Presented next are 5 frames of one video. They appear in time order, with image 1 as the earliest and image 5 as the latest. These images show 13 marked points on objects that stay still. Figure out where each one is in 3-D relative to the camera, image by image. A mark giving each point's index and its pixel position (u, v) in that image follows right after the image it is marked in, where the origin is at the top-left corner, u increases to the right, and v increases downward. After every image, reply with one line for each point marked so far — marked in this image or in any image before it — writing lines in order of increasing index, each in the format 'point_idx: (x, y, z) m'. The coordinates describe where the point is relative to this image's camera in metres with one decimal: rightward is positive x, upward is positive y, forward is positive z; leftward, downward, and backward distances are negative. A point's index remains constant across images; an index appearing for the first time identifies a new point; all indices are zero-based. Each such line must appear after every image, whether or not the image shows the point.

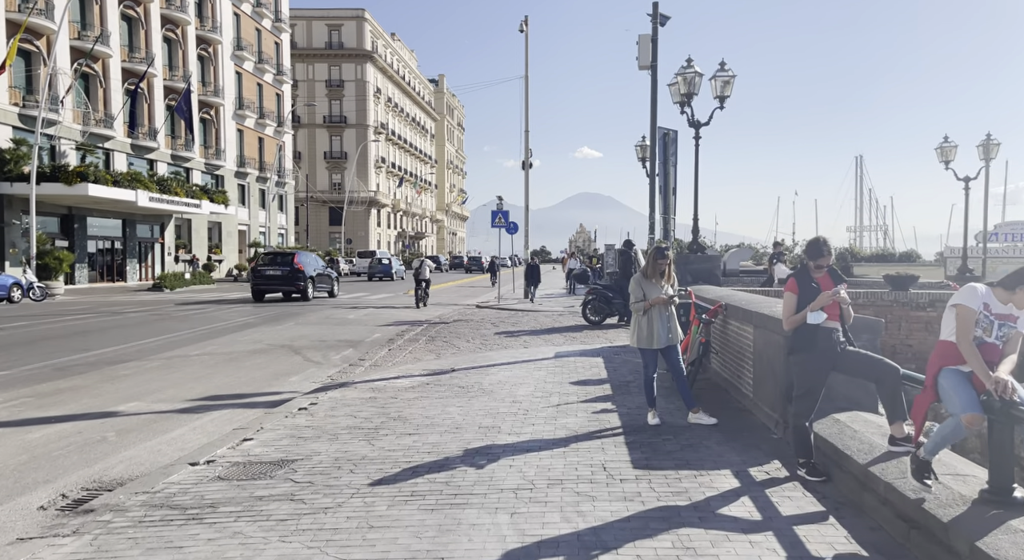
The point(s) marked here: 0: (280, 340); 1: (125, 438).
0: (-4.1, -1.1, +15.9) m
1: (-3.4, -1.4, +8.0) m
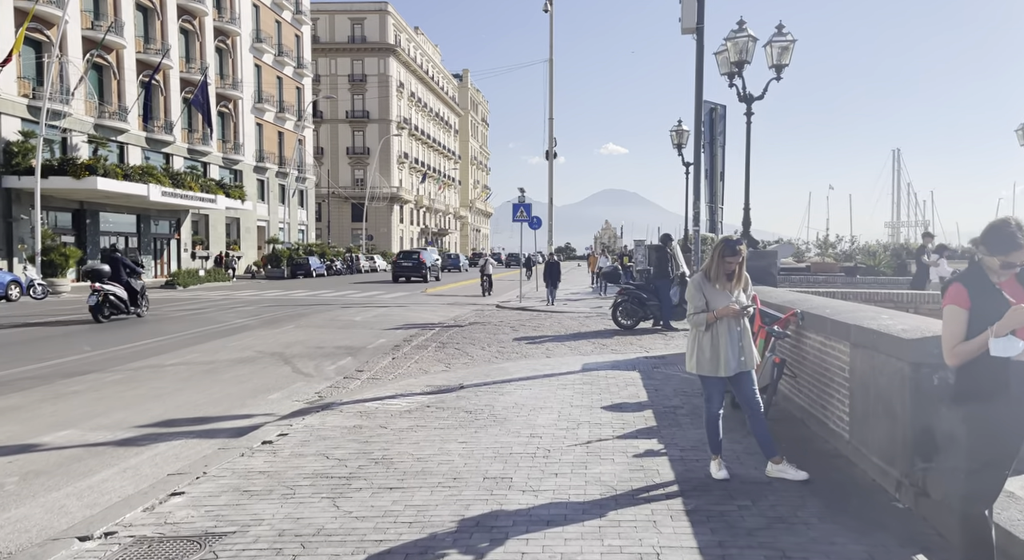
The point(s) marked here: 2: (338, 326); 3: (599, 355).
0: (-3.7, -1.0, +14.1) m
1: (-3.3, -1.4, +6.2) m
2: (-3.3, -0.9, +17.4) m
3: (+1.3, -1.1, +13.3) m
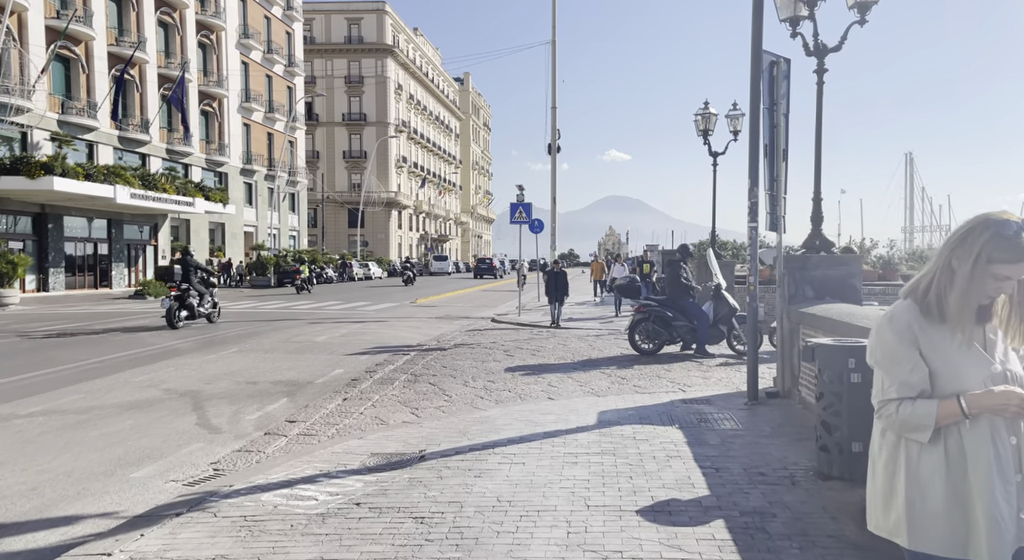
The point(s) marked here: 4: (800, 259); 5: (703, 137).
0: (-3.8, -1.2, +10.7) m
1: (-3.5, -1.5, +2.9) m
2: (-3.4, -1.1, +14.1) m
3: (+1.2, -1.3, +9.9) m
4: (+3.2, +0.2, +9.9) m
5: (+4.0, +3.0, +18.9) m
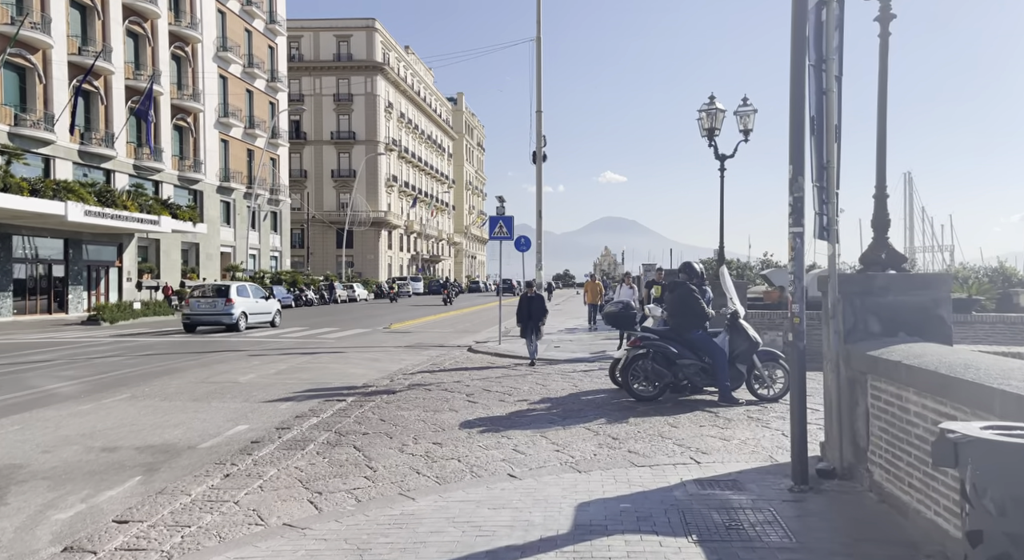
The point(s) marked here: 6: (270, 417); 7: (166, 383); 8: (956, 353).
0: (-4.3, -1.5, +7.8) m
1: (-3.9, -1.6, 0.0) m
2: (-3.9, -1.4, +11.2) m
3: (+0.7, -1.5, +7.0) m
4: (+2.7, 0.0, +7.1) m
5: (+3.5, +2.6, +16.1) m
6: (-2.7, -1.5, +10.0) m
7: (-4.7, -1.4, +12.3) m
8: (+2.8, -0.5, +5.6) m
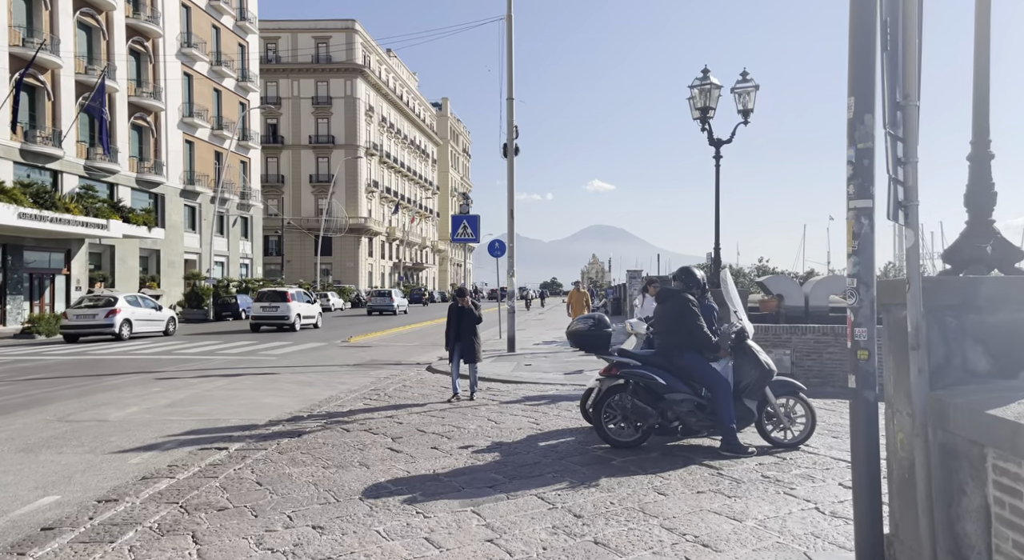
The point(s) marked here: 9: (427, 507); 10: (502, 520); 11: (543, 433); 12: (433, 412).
0: (-4.8, -1.6, +5.1) m
1: (-4.3, -1.6, -2.8) m
2: (-4.5, -1.5, +8.5) m
3: (+0.2, -1.6, +4.3) m
4: (+2.2, 0.0, +4.4) m
5: (+2.9, +2.4, +13.5) m
6: (-3.2, -1.6, +7.3) m
7: (-5.3, -1.5, +9.5) m
8: (+2.2, -0.5, +3.0) m
9: (-0.6, -1.6, +6.3) m
10: (-0.1, -1.6, +6.0) m
11: (+0.3, -1.6, +9.2) m
12: (-0.9, -1.5, +10.7) m
